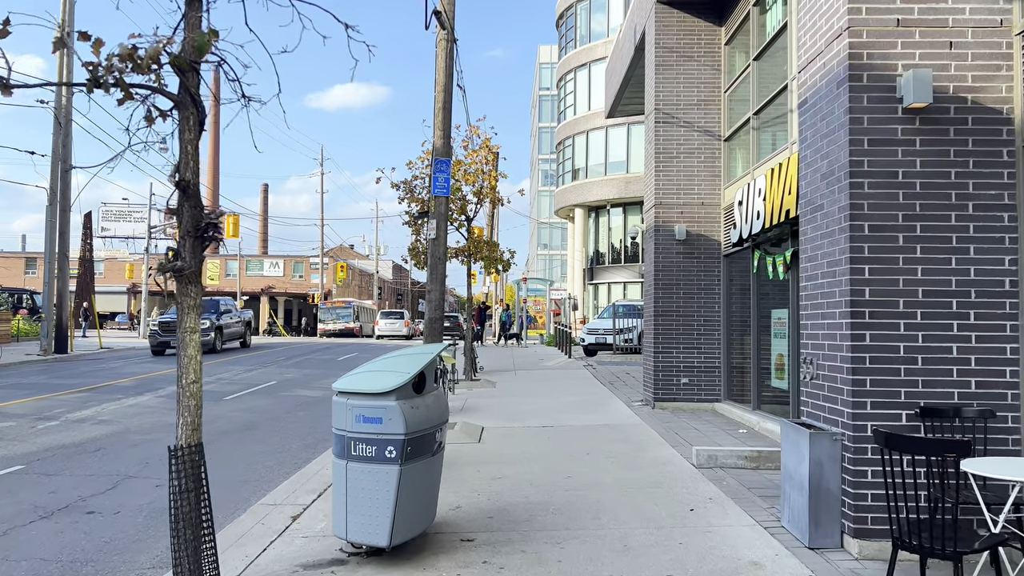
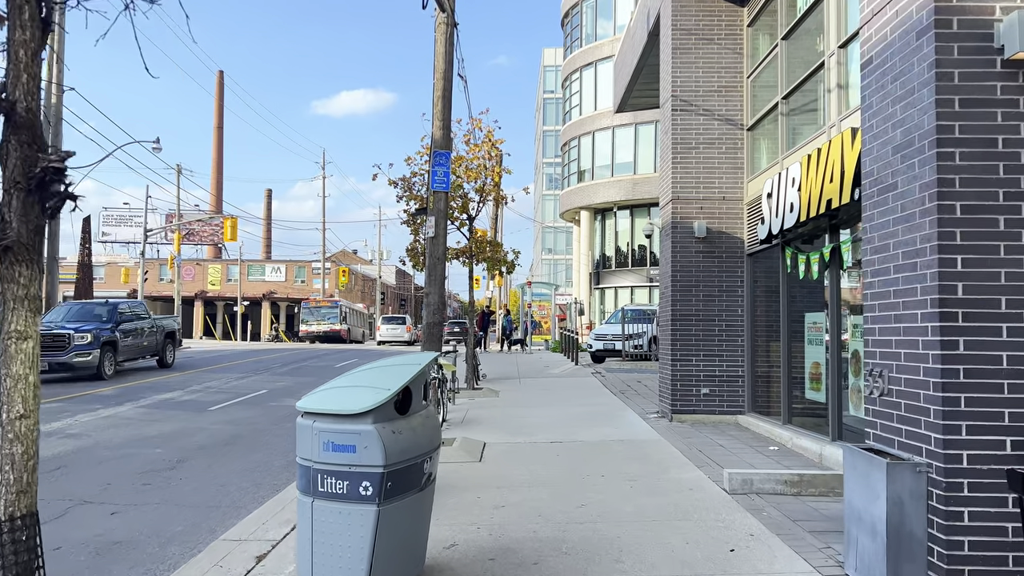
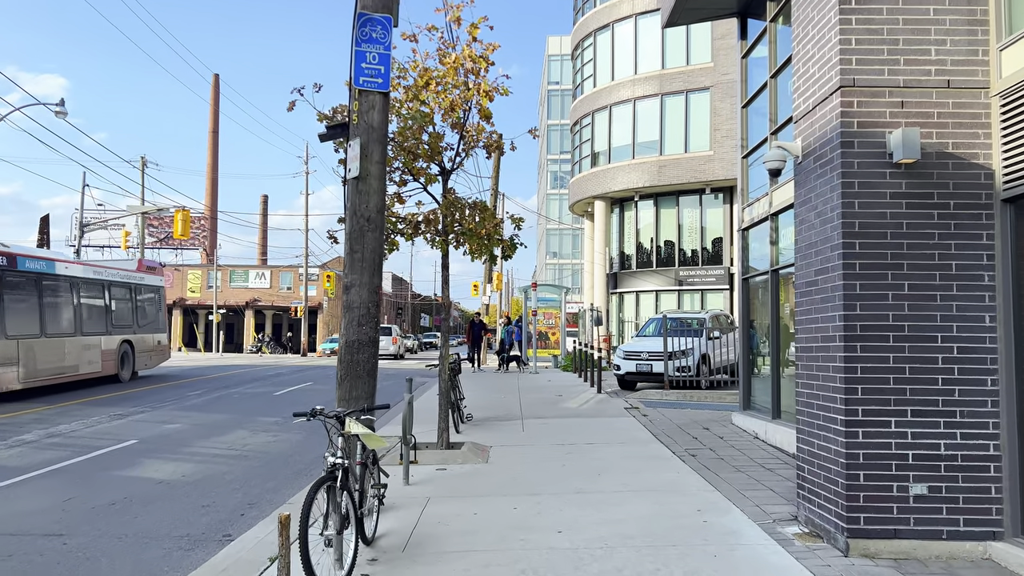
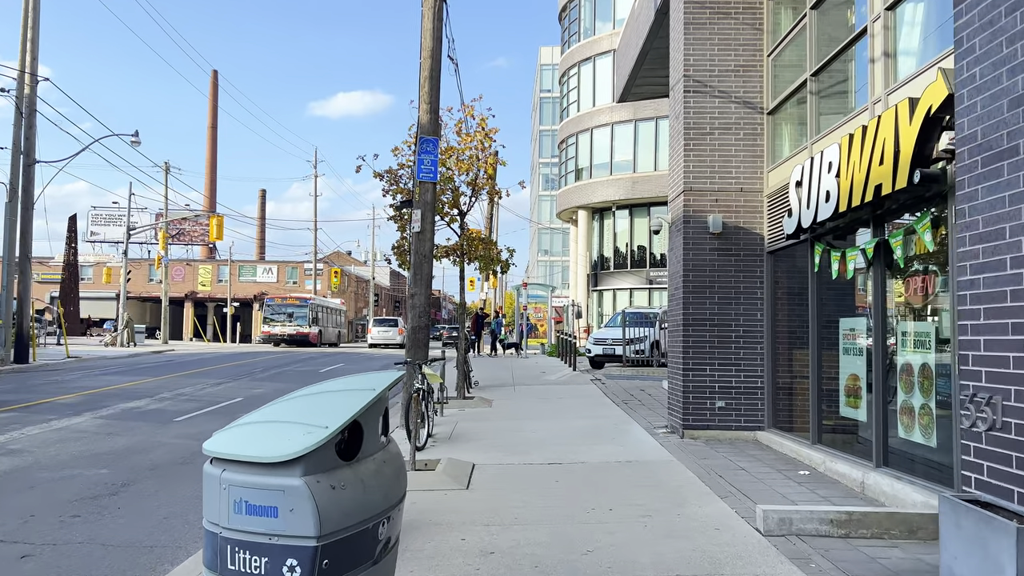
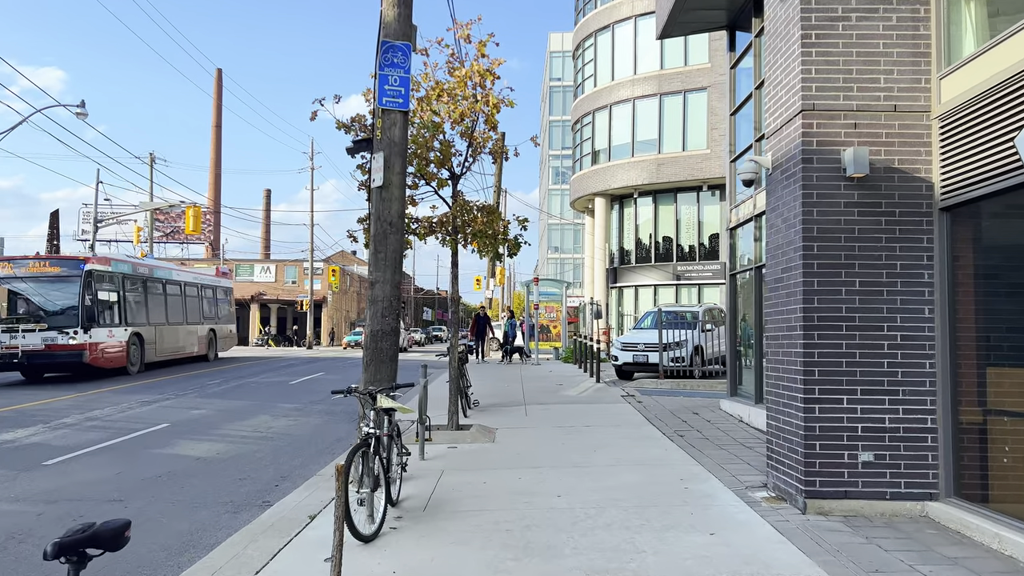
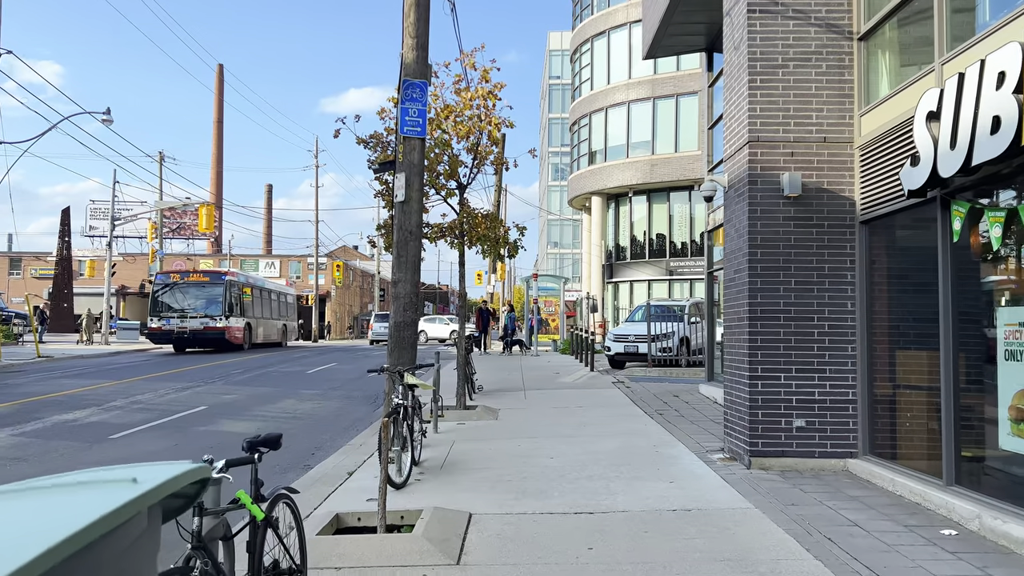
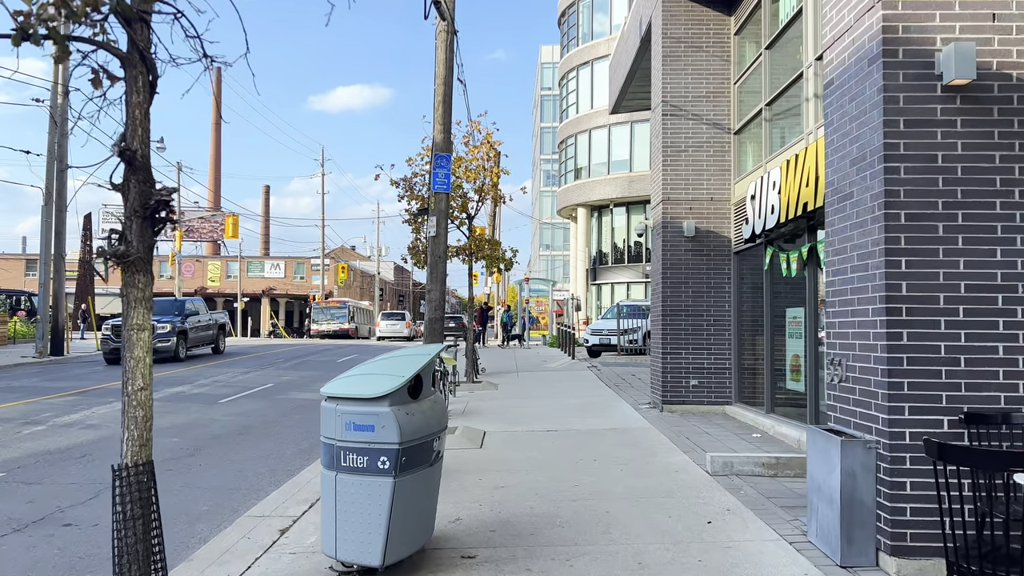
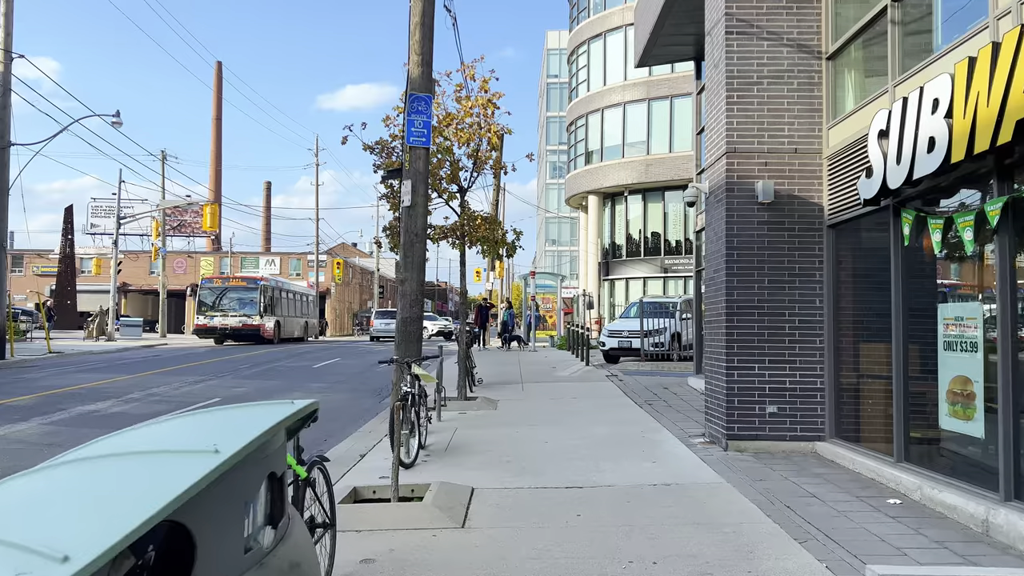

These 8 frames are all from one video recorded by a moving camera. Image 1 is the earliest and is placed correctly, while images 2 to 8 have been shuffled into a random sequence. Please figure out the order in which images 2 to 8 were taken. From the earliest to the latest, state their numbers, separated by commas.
7, 2, 4, 8, 6, 5, 3
